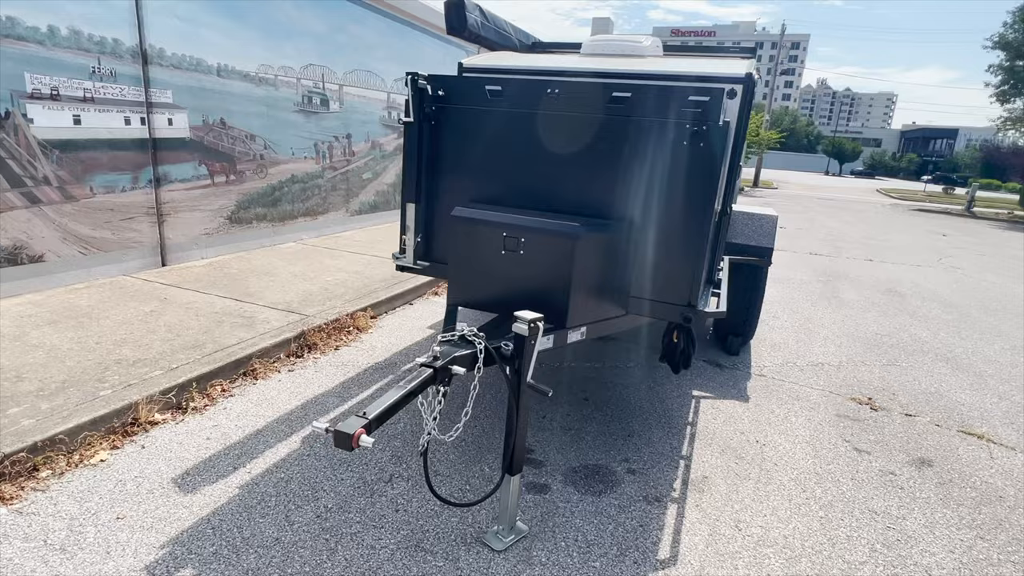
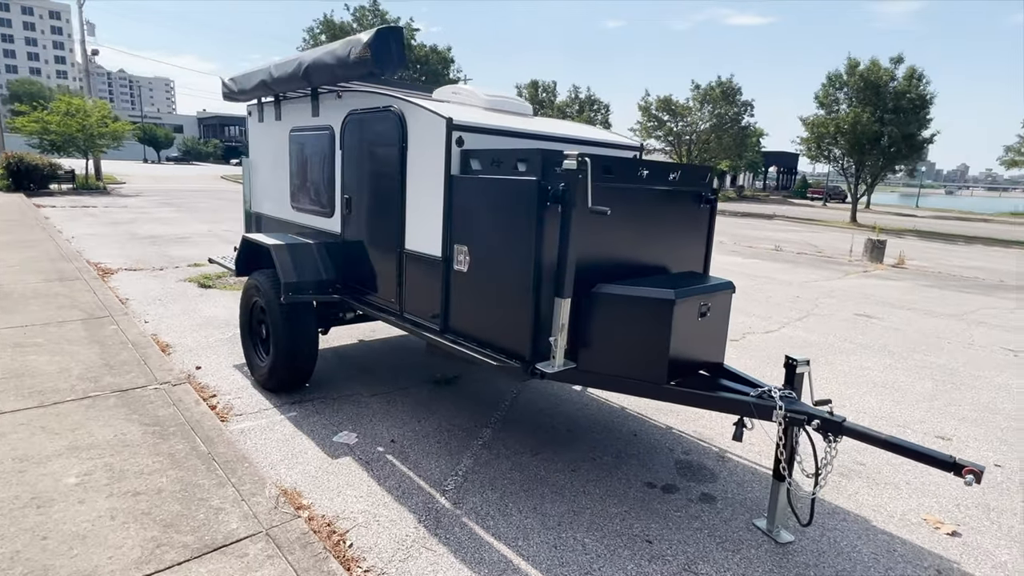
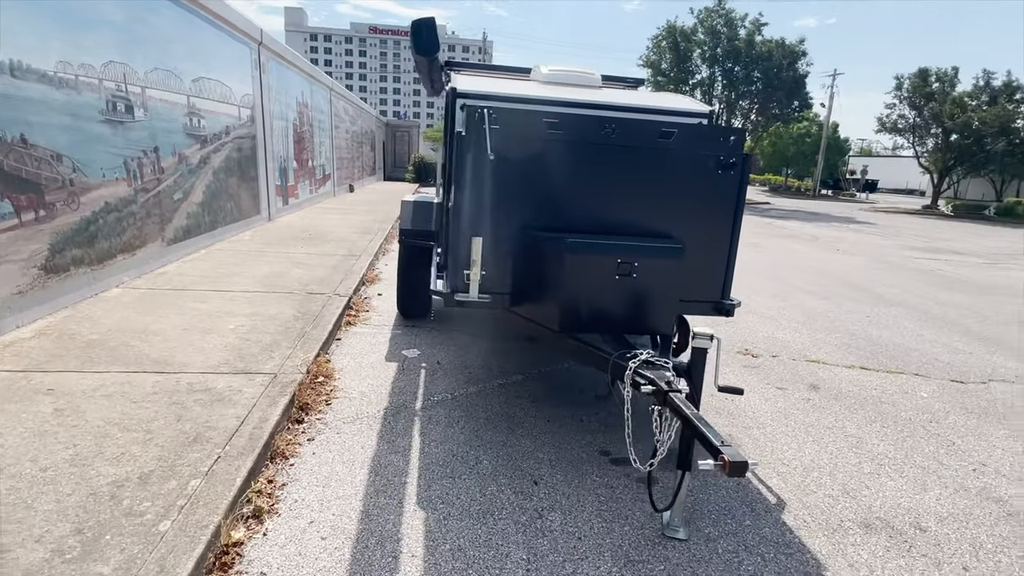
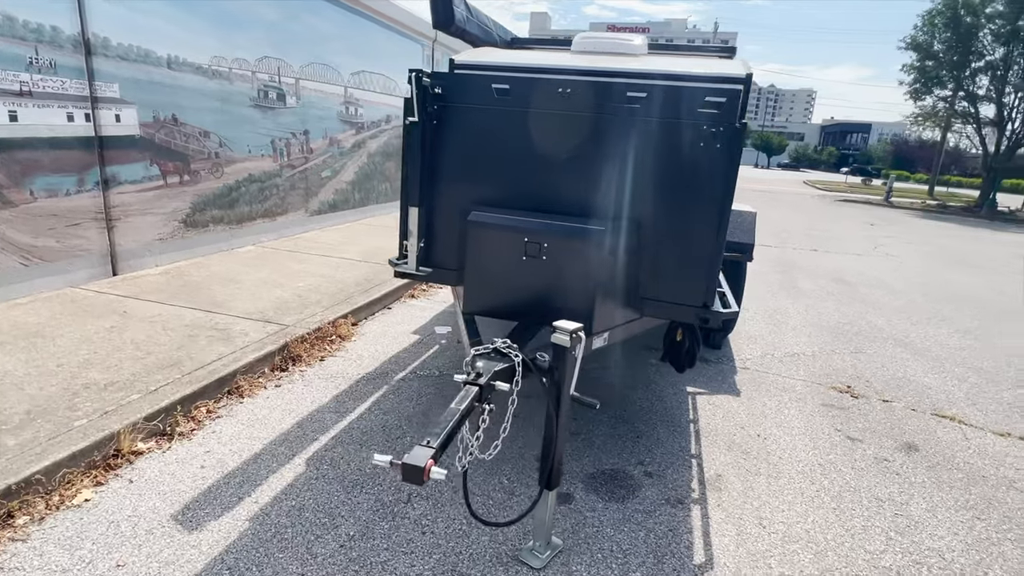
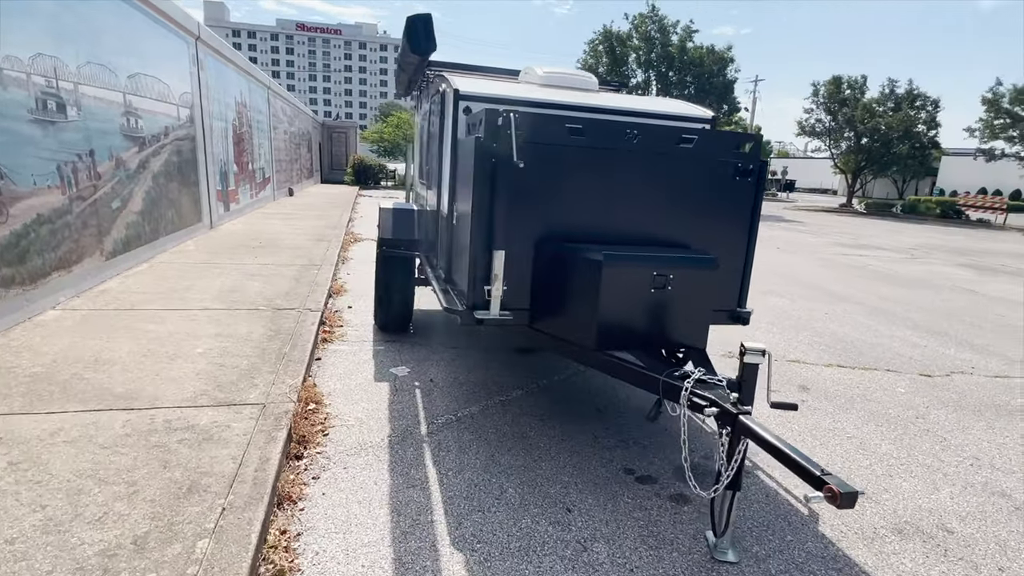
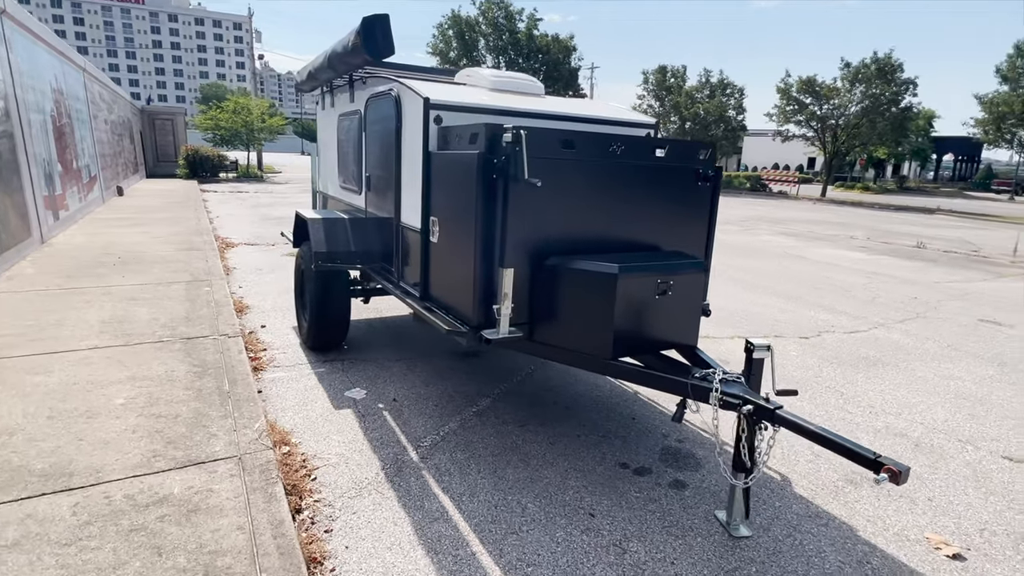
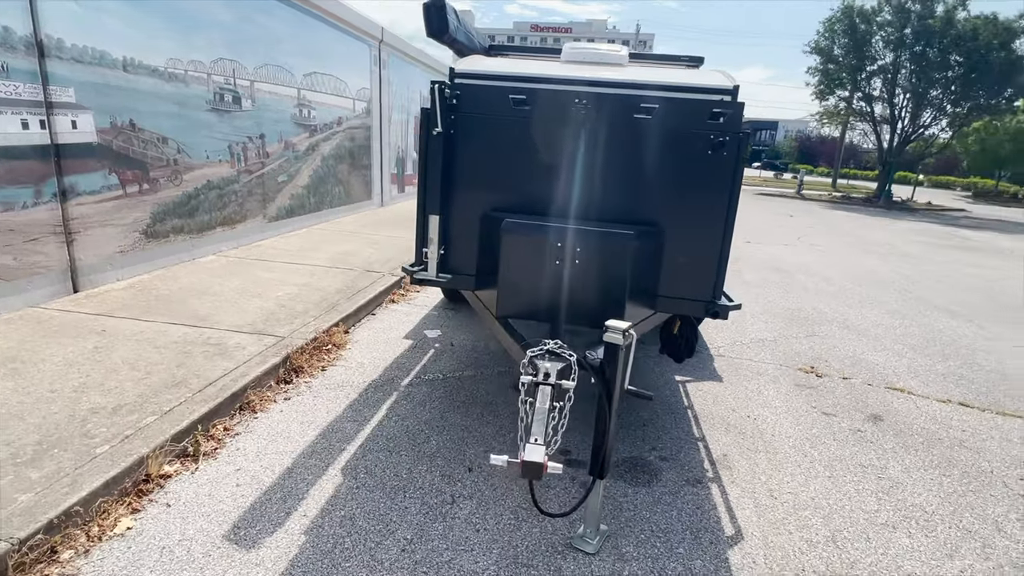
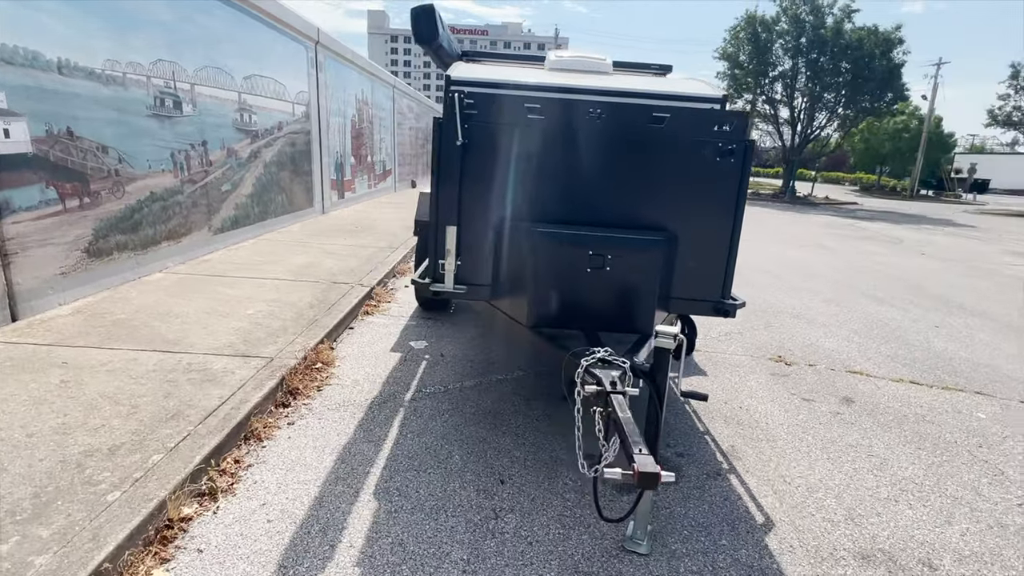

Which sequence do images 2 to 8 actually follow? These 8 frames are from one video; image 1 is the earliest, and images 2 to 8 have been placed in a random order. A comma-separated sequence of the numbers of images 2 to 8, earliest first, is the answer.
4, 7, 8, 3, 5, 6, 2
